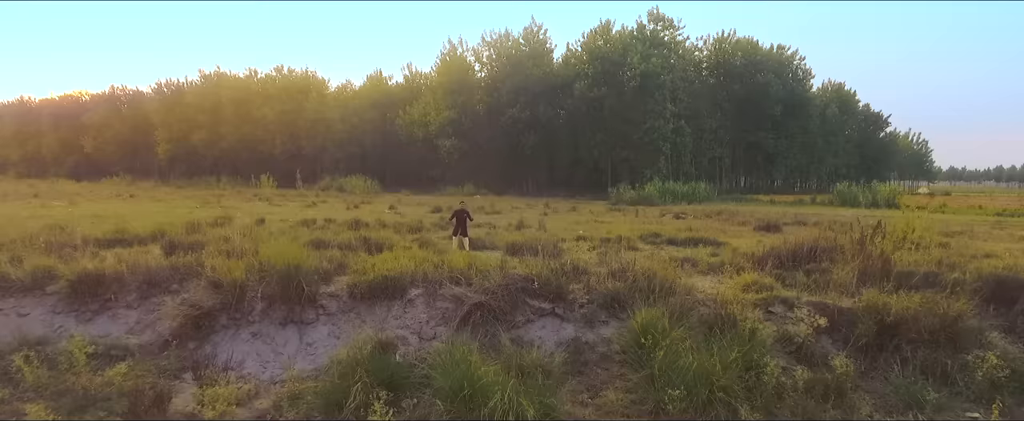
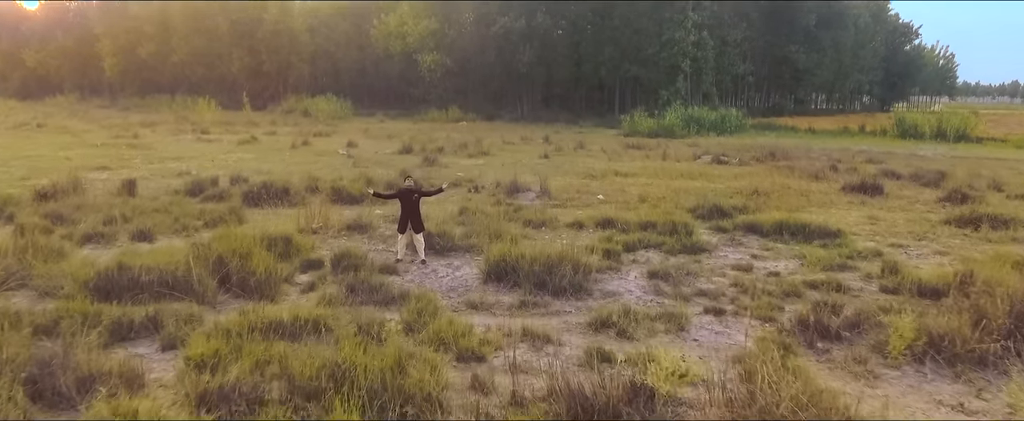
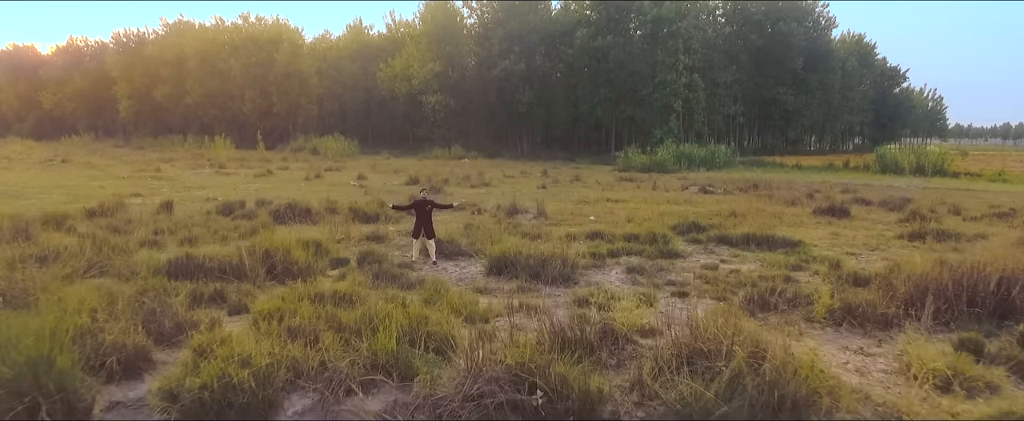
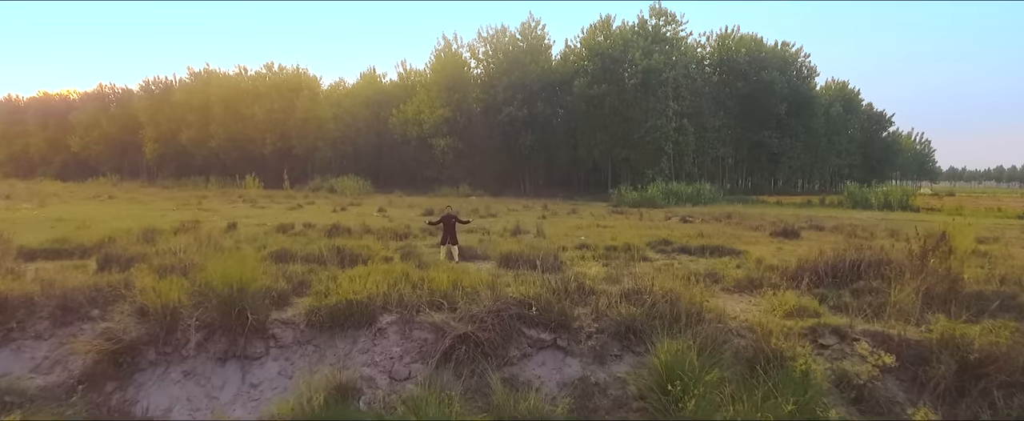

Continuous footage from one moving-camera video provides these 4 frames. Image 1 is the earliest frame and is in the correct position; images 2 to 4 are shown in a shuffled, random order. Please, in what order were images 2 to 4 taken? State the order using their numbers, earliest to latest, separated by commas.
4, 3, 2
